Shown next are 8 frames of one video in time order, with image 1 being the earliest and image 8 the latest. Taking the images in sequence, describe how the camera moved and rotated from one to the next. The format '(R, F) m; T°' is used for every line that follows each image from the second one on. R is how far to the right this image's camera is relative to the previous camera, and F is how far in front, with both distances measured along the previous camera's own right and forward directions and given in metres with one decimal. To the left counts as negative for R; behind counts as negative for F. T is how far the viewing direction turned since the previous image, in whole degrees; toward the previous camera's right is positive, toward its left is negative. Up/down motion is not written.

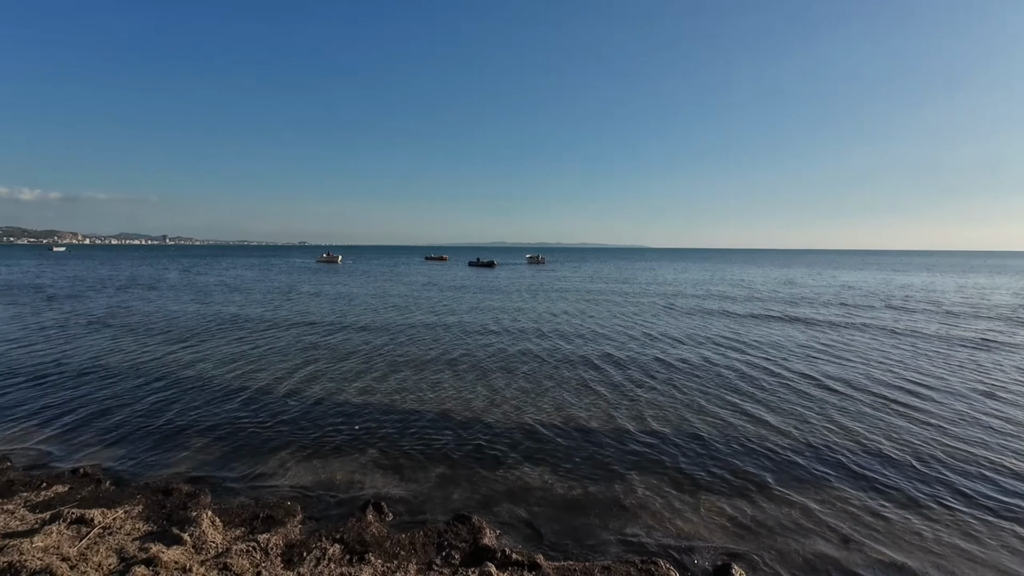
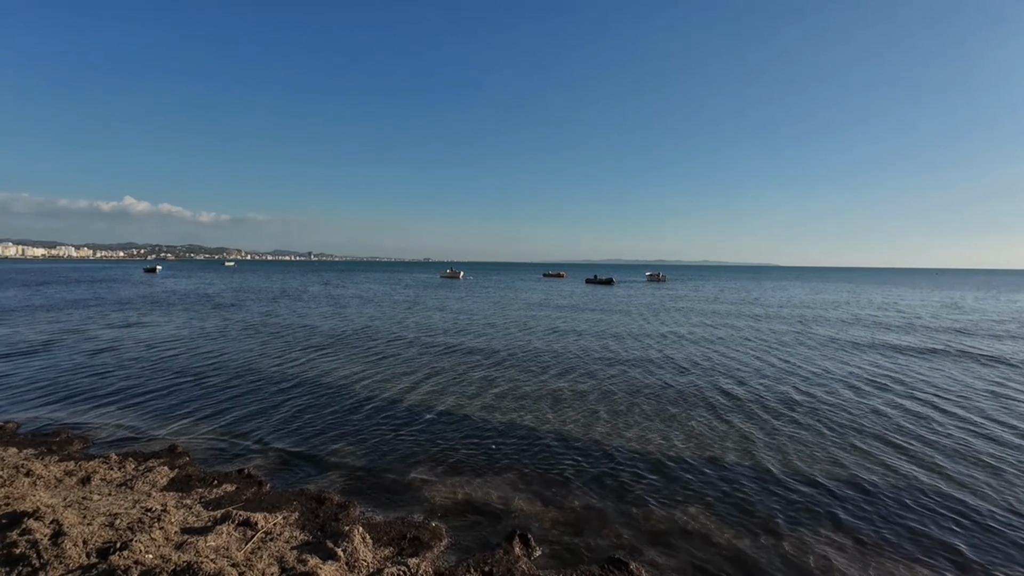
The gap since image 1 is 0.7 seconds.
(-1.2, +0.9) m; -12°
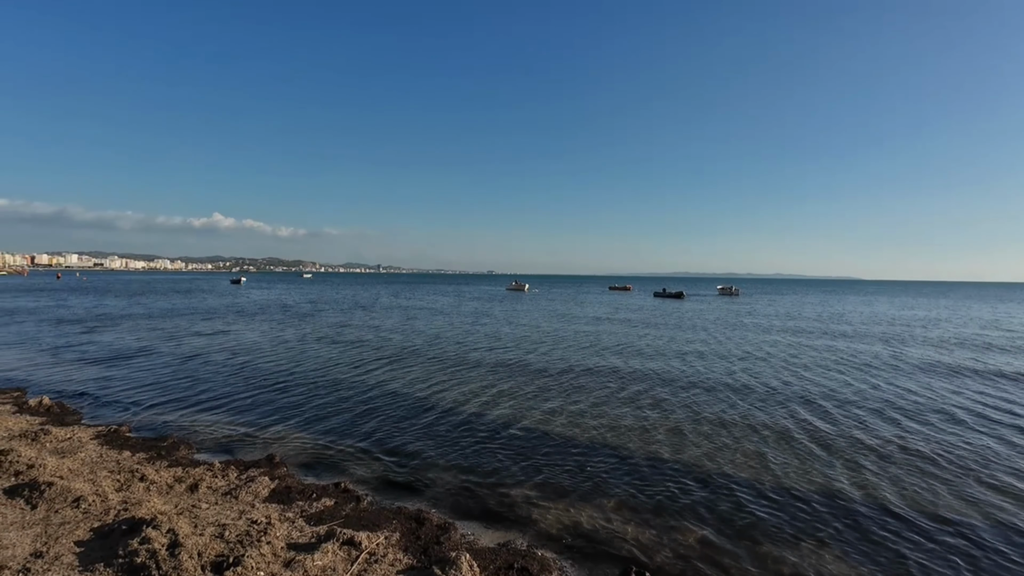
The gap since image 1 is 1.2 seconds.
(-1.0, +0.6) m; -6°
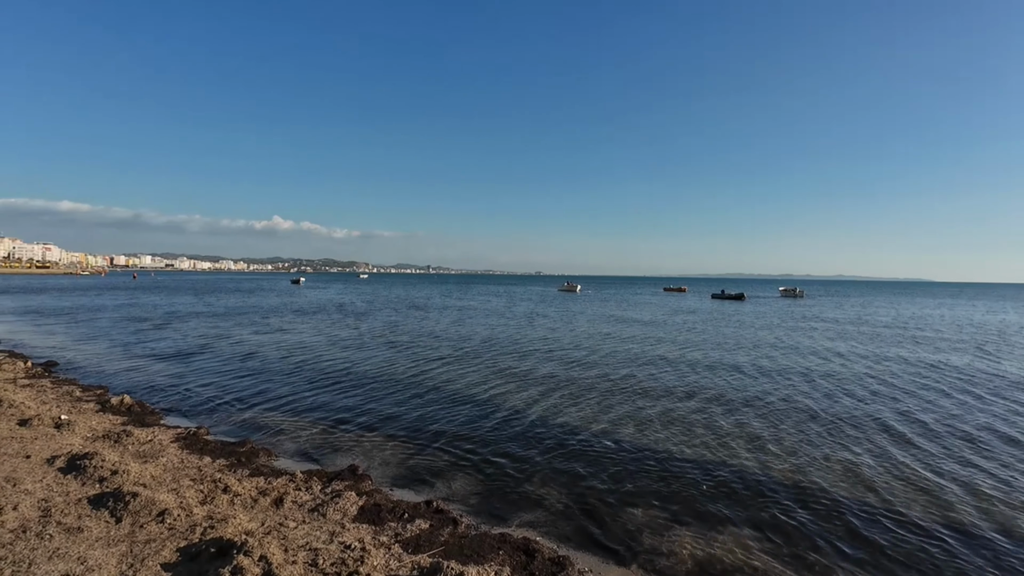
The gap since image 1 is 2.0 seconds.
(-1.2, +1.1) m; -5°
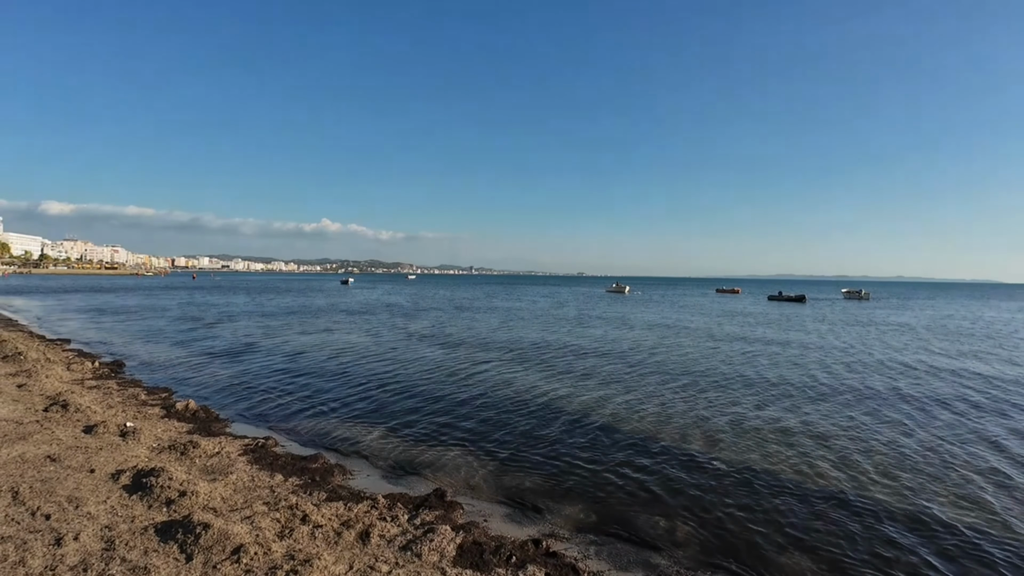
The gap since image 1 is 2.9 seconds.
(-1.2, +1.3) m; -5°
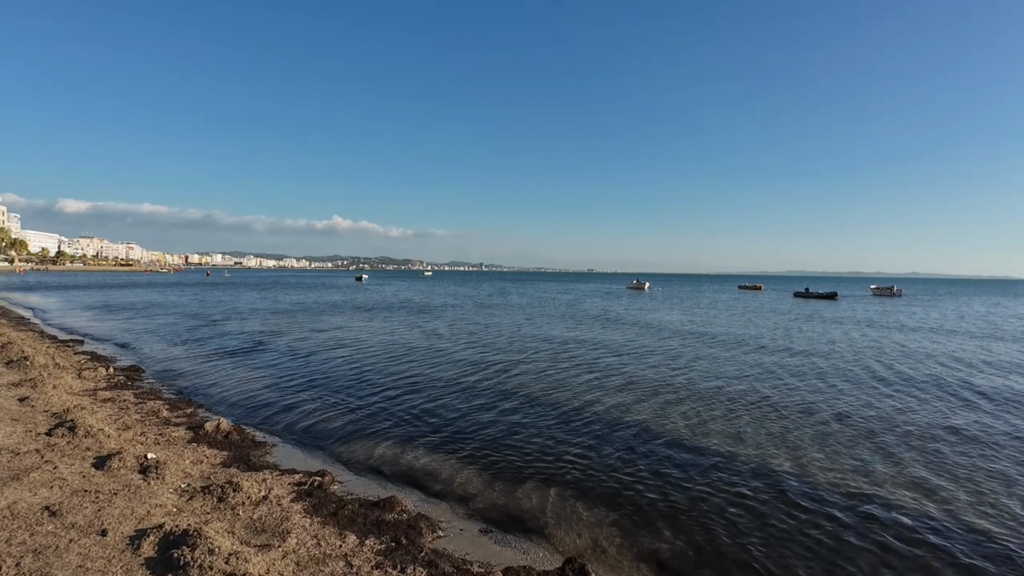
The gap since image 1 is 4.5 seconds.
(-1.8, +2.1) m; -1°
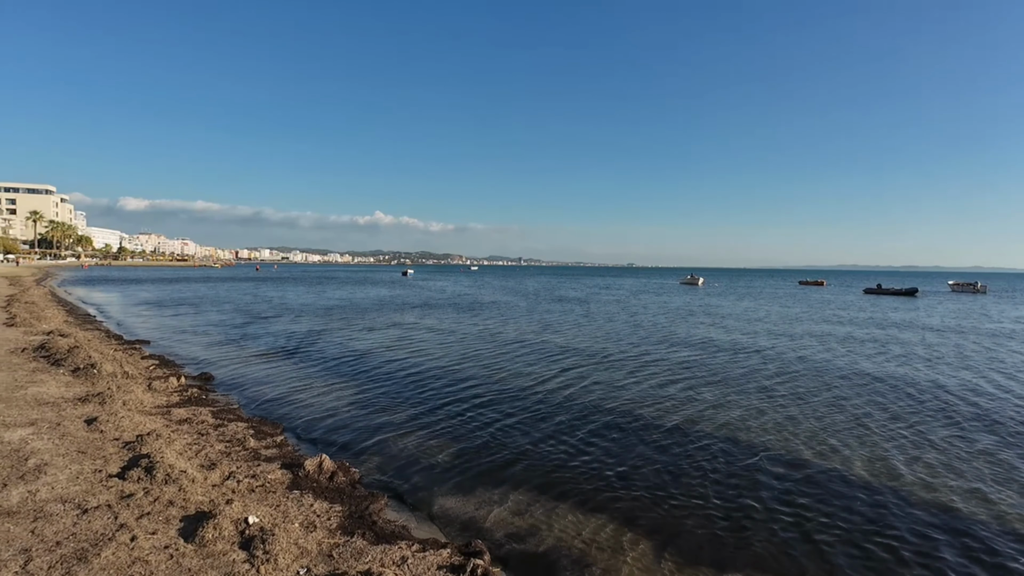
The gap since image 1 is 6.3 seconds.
(-2.3, +2.2) m; -4°
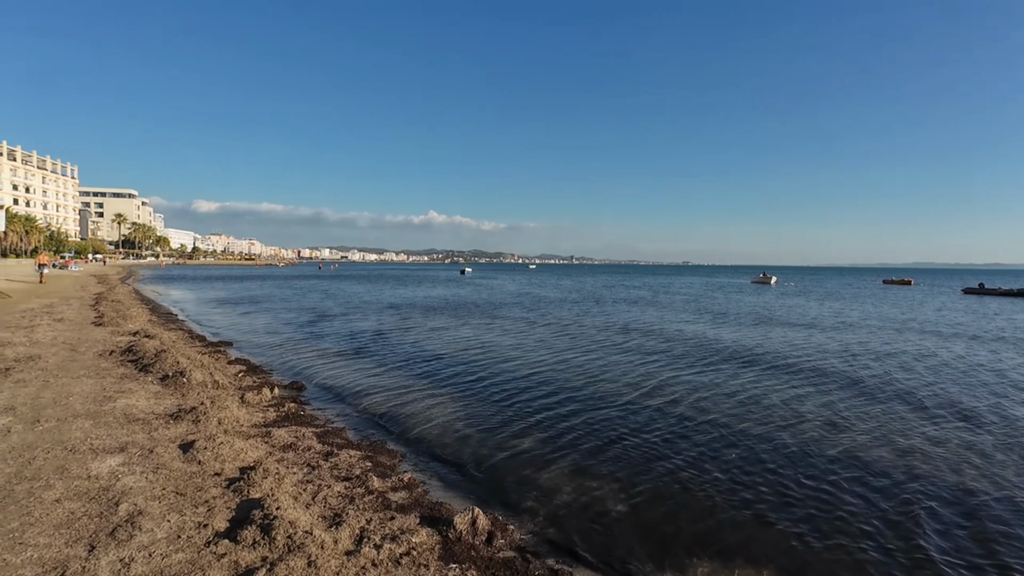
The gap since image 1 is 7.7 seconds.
(-2.1, +1.9) m; -6°
